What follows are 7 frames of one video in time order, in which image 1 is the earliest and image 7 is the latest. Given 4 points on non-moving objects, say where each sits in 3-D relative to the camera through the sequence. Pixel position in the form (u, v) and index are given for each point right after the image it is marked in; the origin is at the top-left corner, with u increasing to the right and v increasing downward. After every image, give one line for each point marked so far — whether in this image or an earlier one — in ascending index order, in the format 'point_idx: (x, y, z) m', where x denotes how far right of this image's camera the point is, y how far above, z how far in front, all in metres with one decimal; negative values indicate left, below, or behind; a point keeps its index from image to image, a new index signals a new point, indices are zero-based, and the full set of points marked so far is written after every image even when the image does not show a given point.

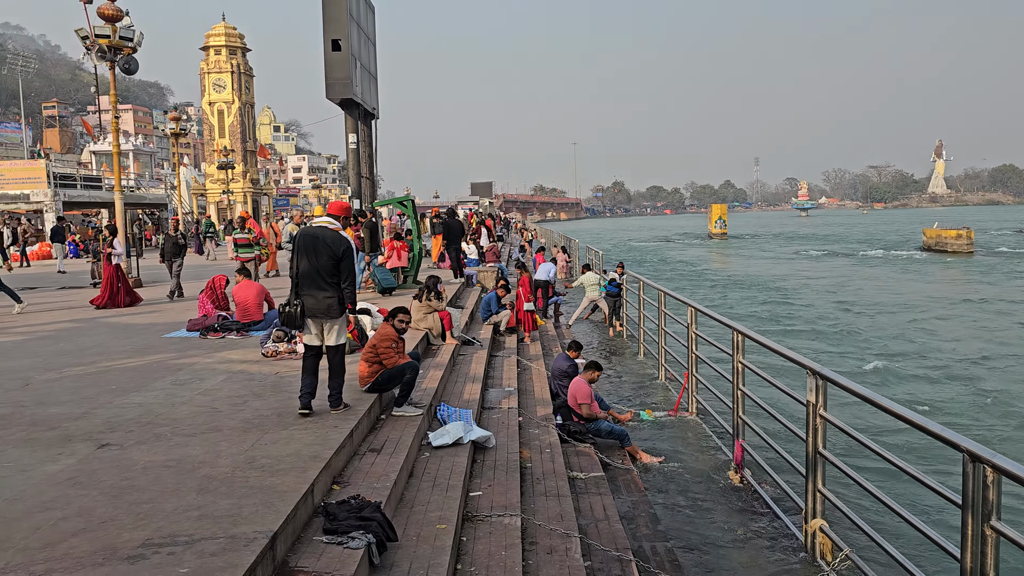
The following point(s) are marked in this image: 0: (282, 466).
0: (-1.2, -0.9, +4.5) m
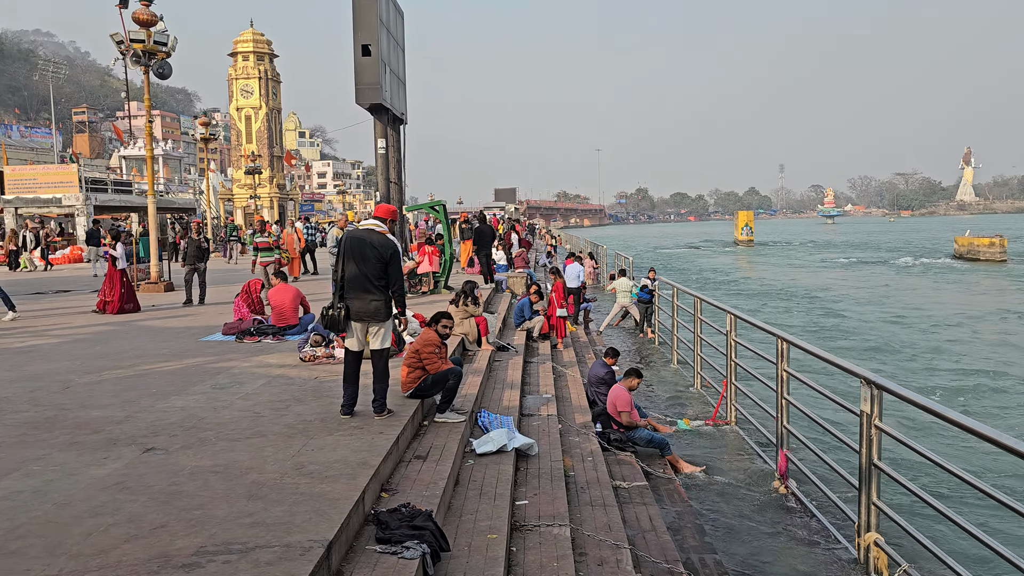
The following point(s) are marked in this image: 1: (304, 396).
0: (-0.9, -1.0, +4.5) m
1: (-1.5, -0.8, +6.4) m
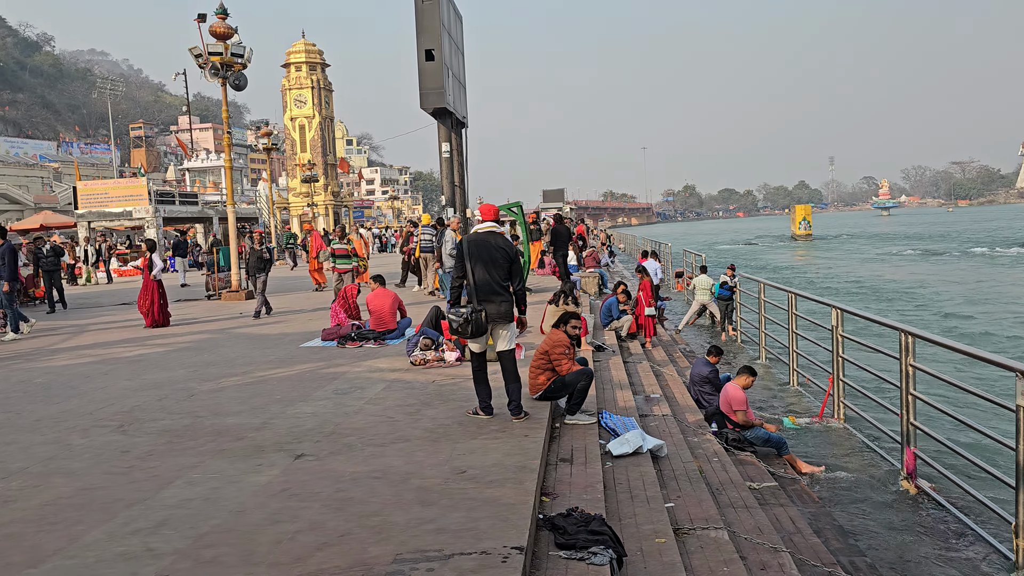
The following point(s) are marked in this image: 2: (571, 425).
0: (-0.1, -1.0, +4.4) m
1: (-0.6, -0.8, +6.4) m
2: (+0.4, -1.0, +6.0) m
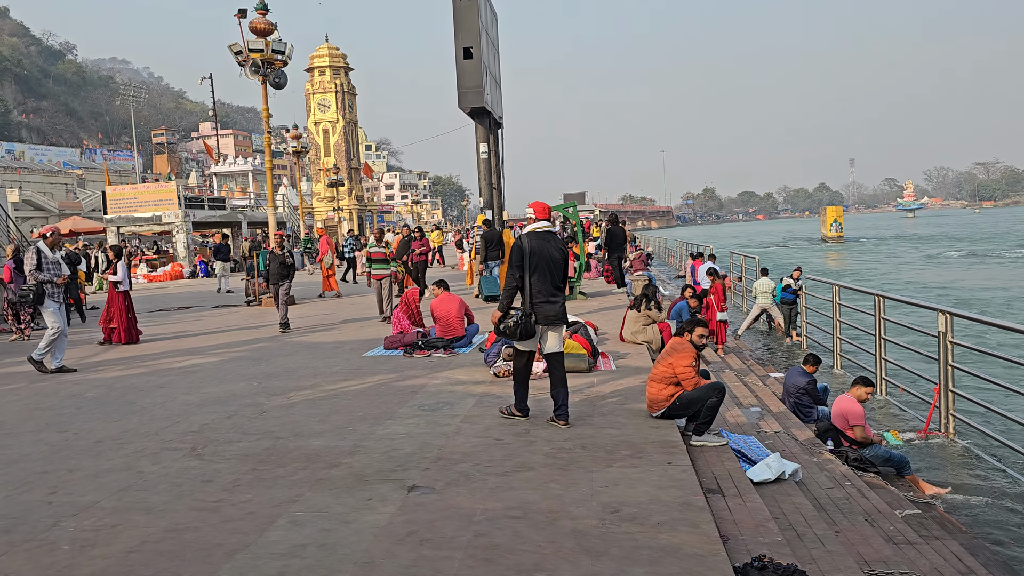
0: (+0.6, -1.0, +3.7) m
1: (+0.2, -0.9, +5.7) m
2: (+1.2, -1.0, +5.3) m
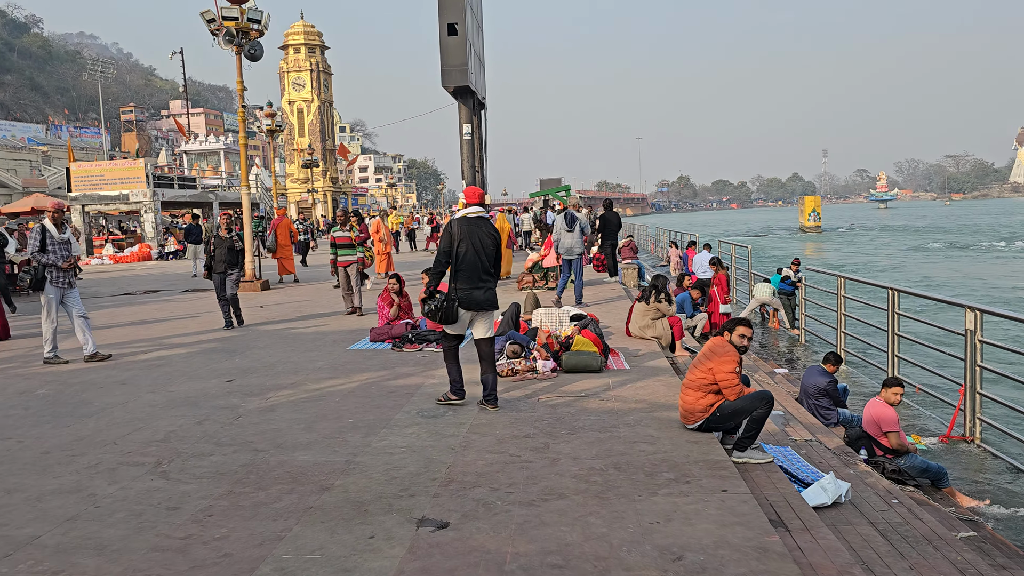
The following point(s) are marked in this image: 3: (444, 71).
0: (+0.8, -1.0, +3.0) m
1: (+0.2, -0.8, +5.0) m
2: (+1.2, -1.0, +4.6) m
3: (-1.3, +4.1, +16.0) m
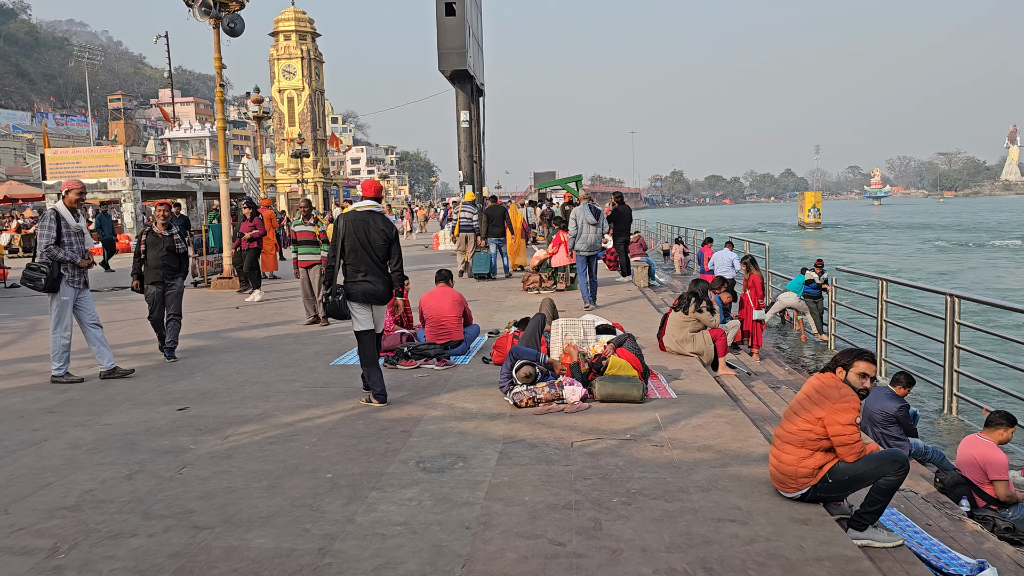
0: (+0.9, -1.1, +1.7) m
1: (+0.4, -0.9, +3.7) m
2: (+1.4, -1.0, +3.4) m
3: (-1.2, +4.1, +14.7) m
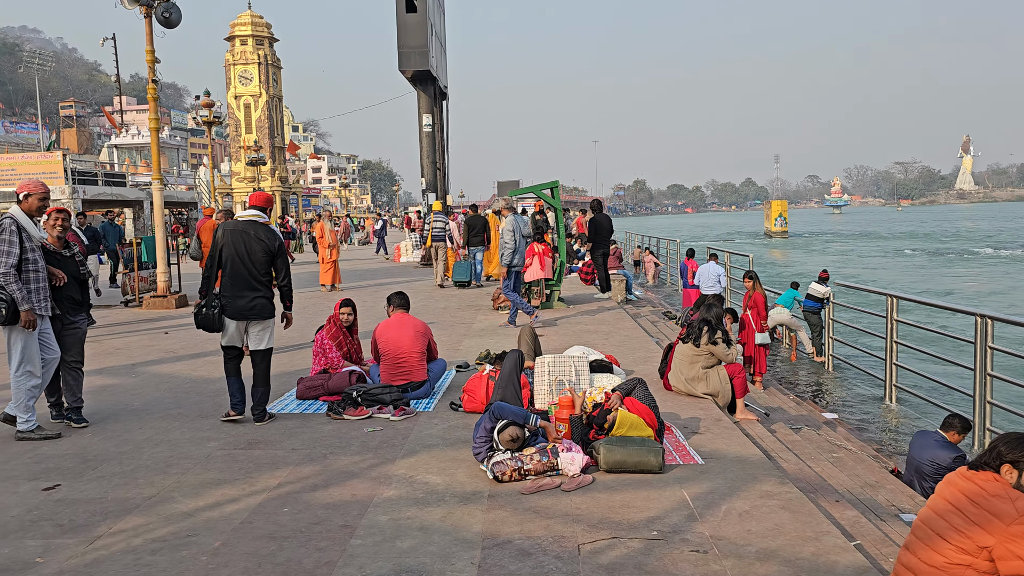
0: (+1.0, -1.2, +0.5) m
1: (+0.4, -1.0, +2.4) m
2: (+1.4, -1.2, +2.1) m
3: (-1.7, +3.8, +13.4) m
